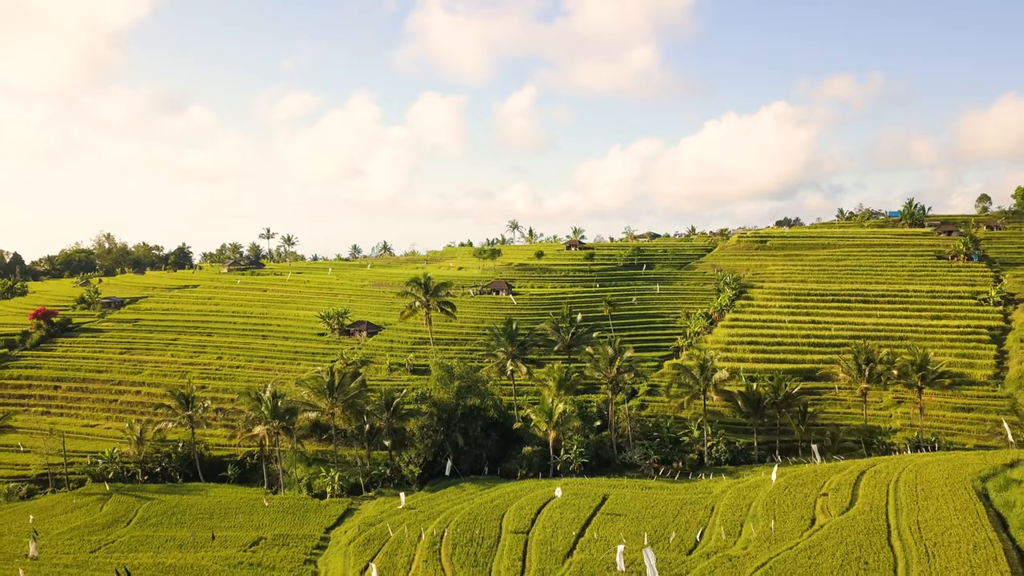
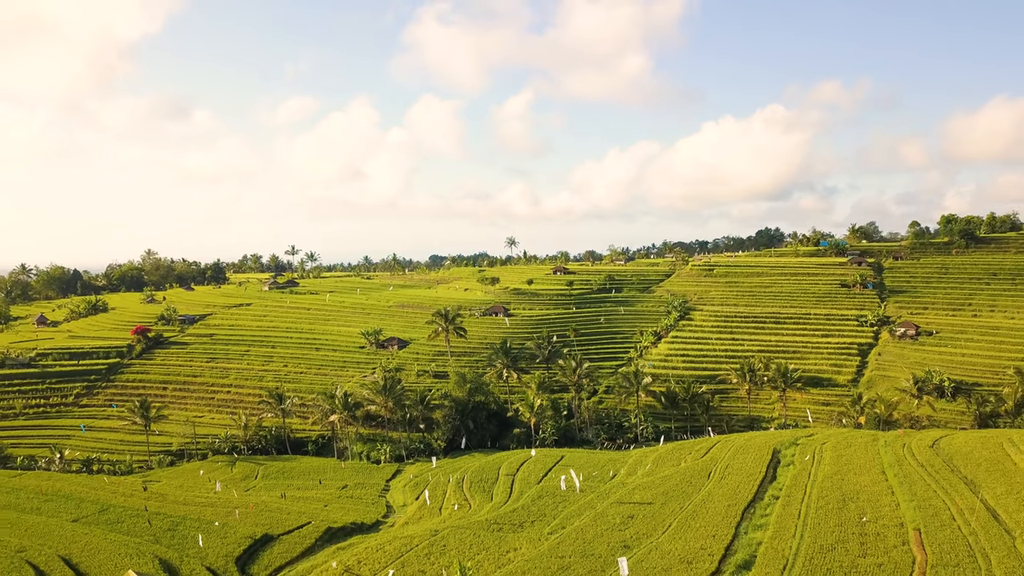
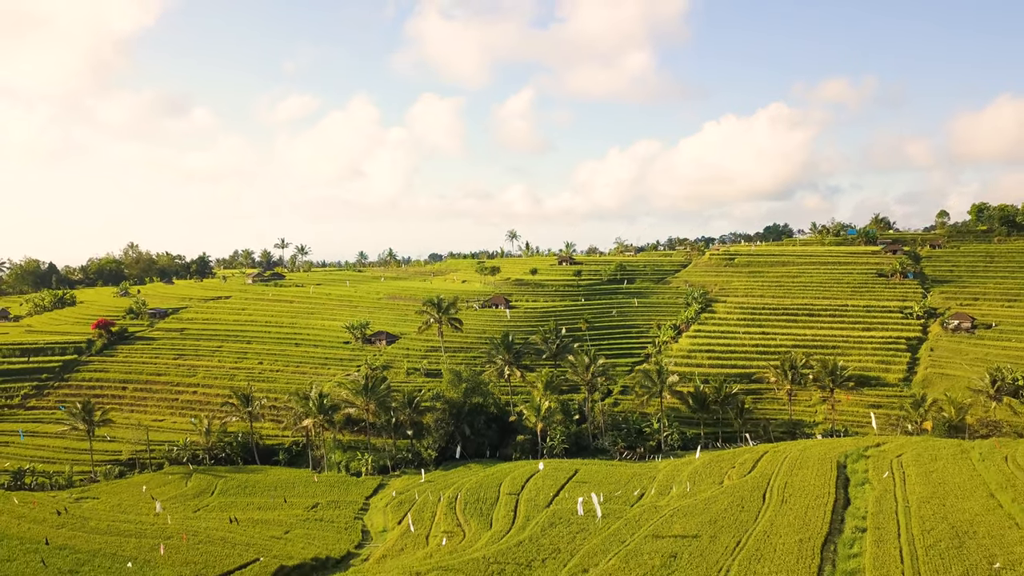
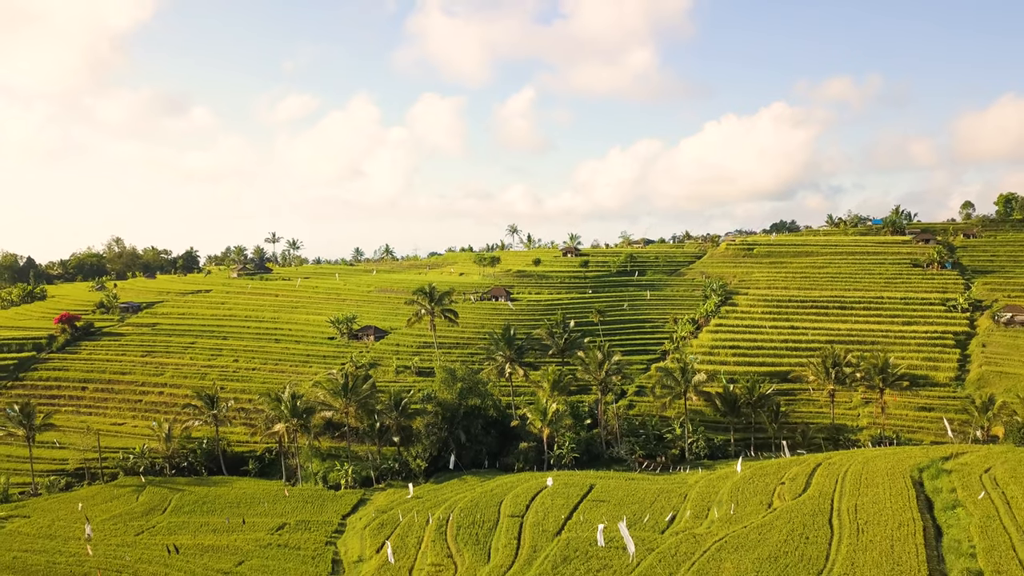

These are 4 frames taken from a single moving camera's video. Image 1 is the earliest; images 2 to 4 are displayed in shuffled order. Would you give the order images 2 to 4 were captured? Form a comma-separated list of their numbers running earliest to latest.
4, 3, 2
